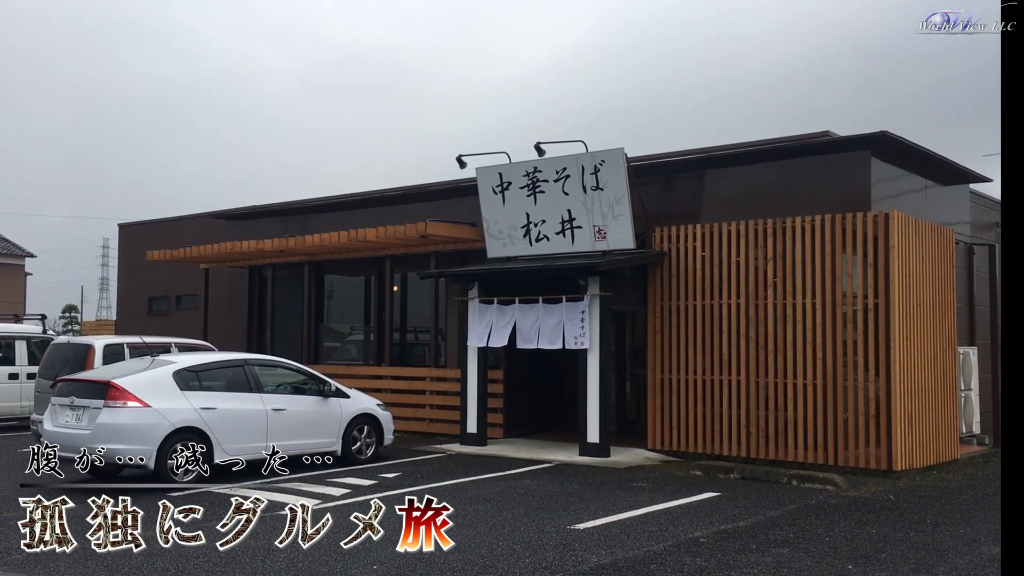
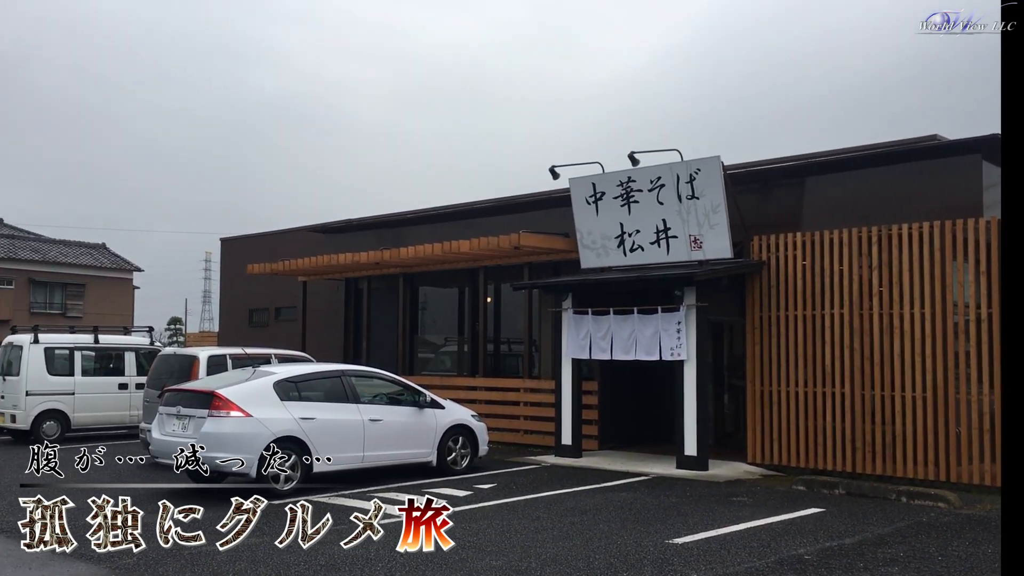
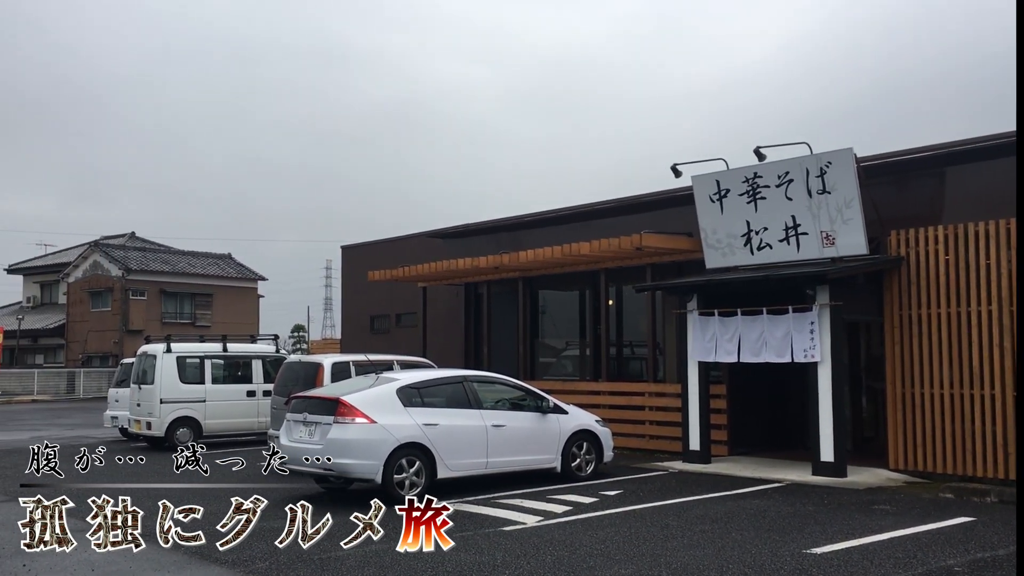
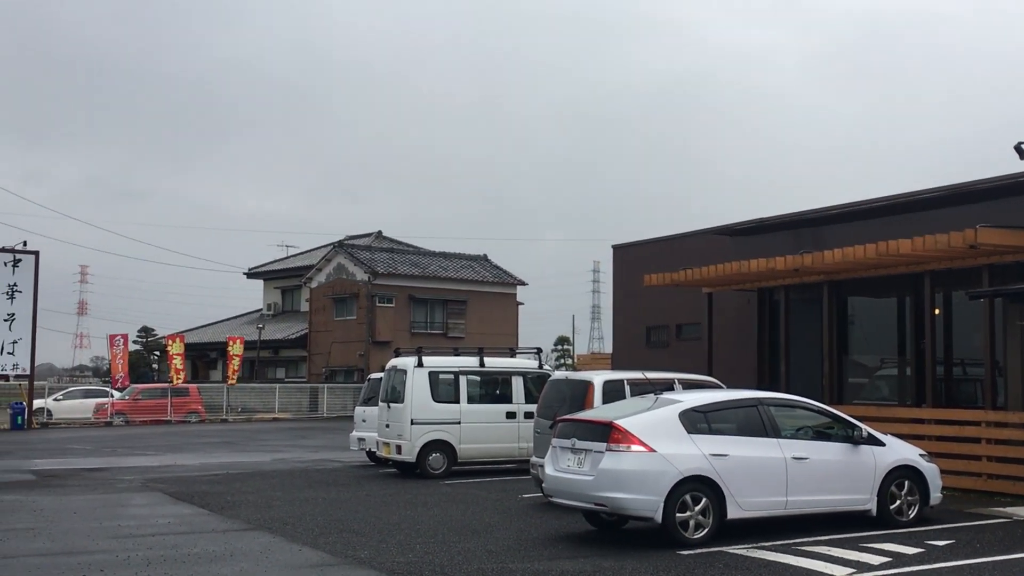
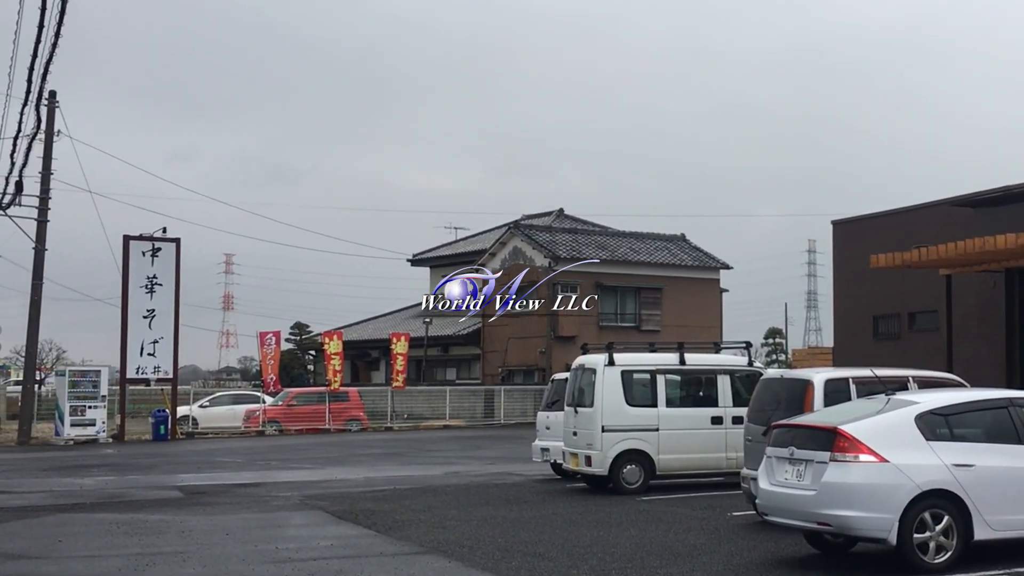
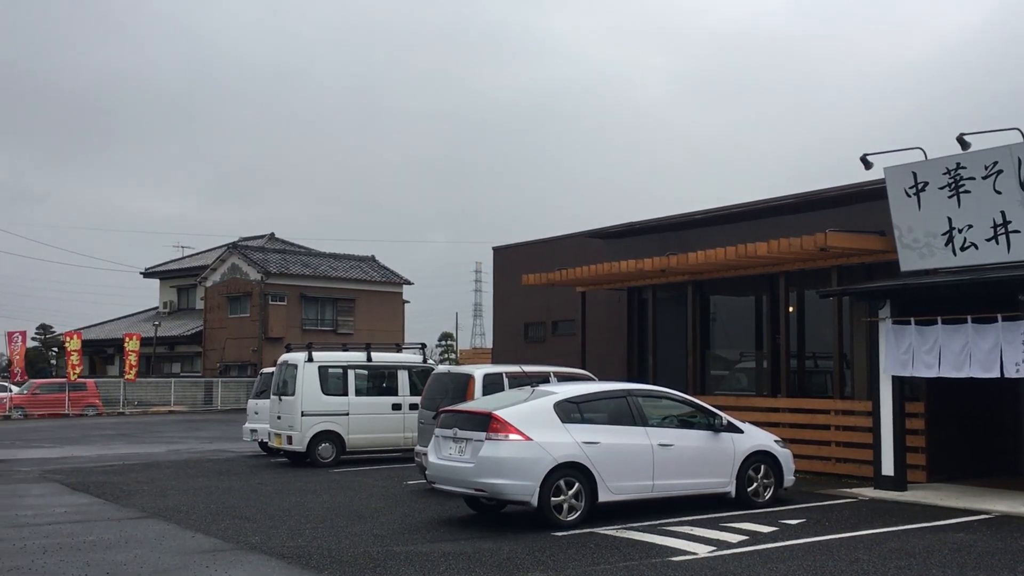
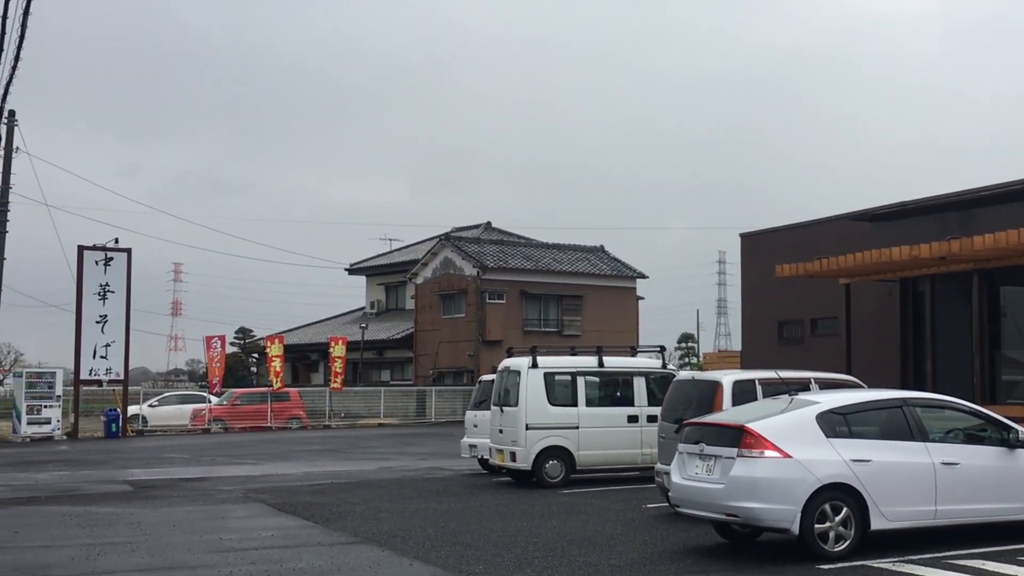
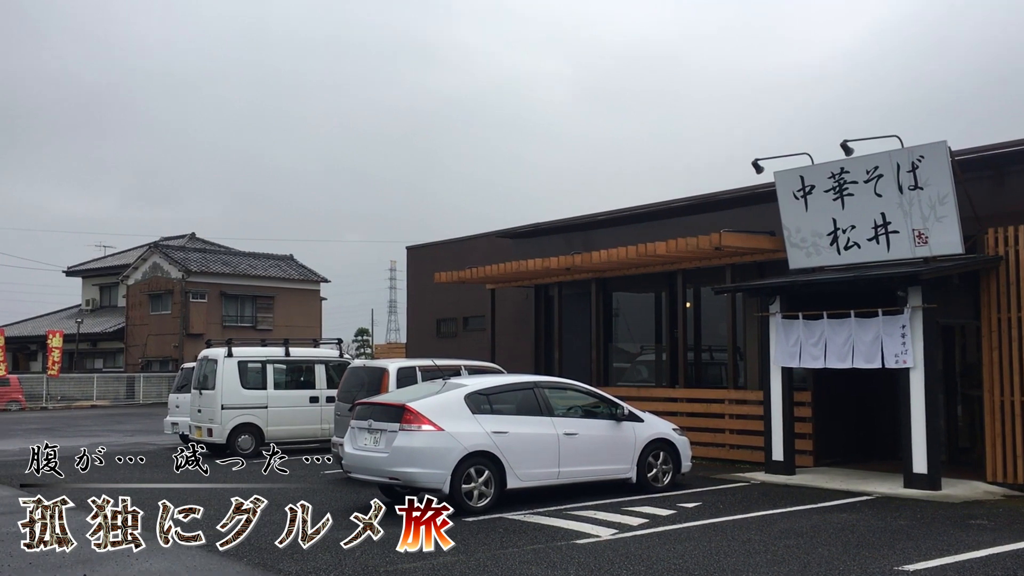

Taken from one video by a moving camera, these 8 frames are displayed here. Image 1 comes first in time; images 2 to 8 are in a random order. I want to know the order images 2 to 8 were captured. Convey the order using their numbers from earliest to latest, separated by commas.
2, 3, 8, 6, 4, 7, 5
